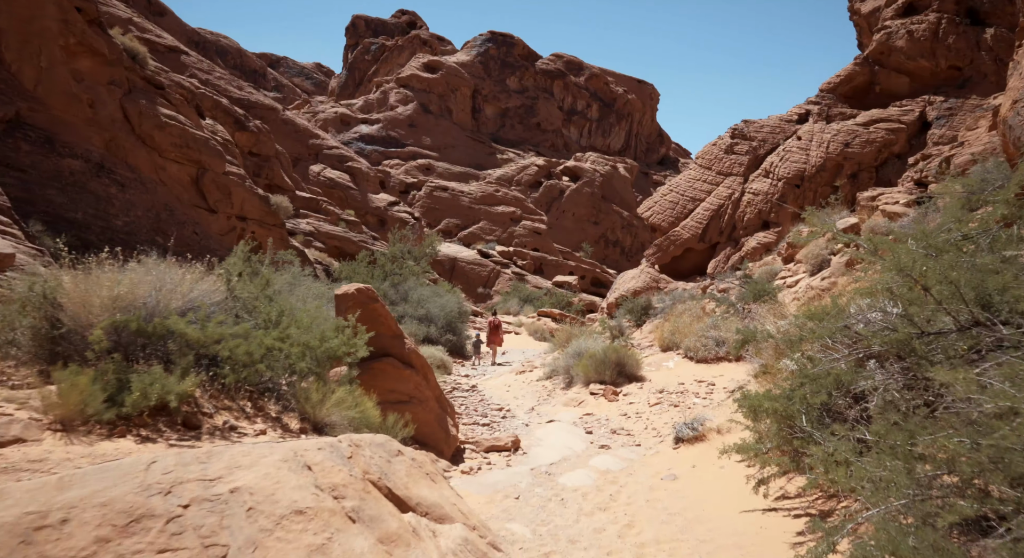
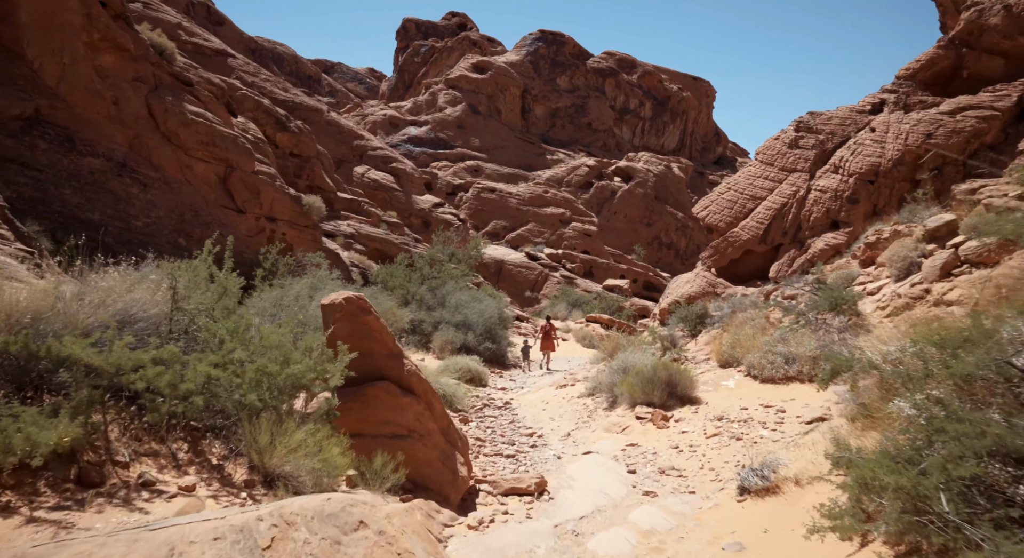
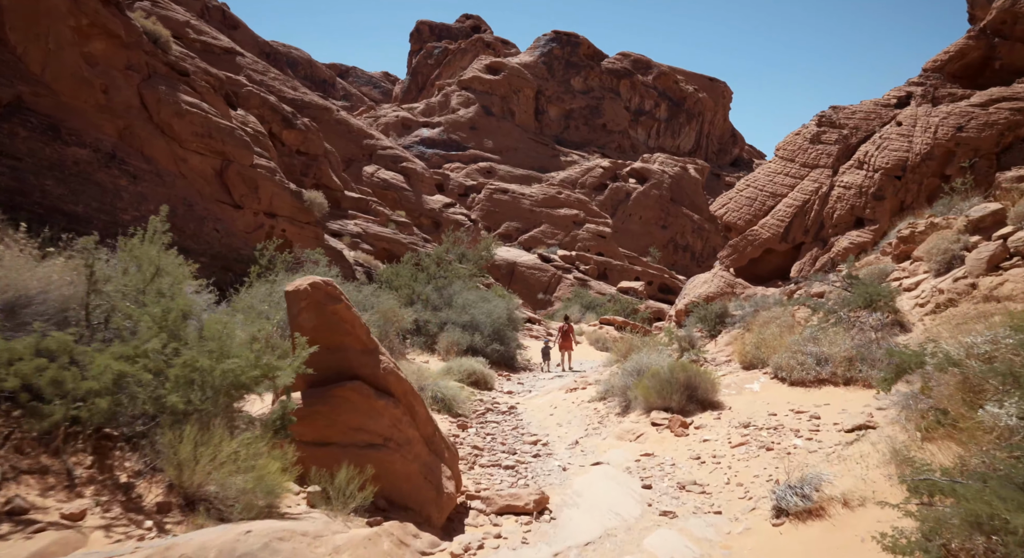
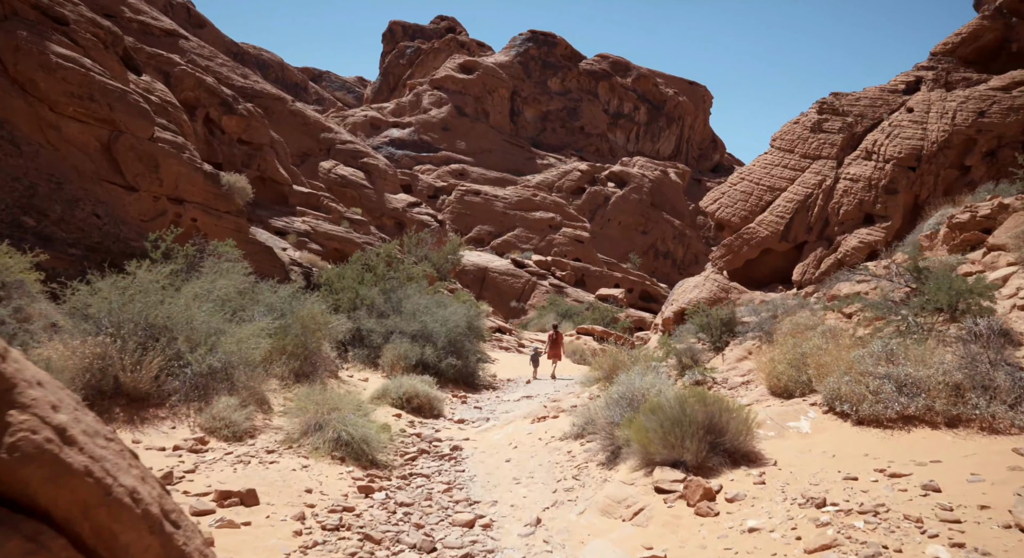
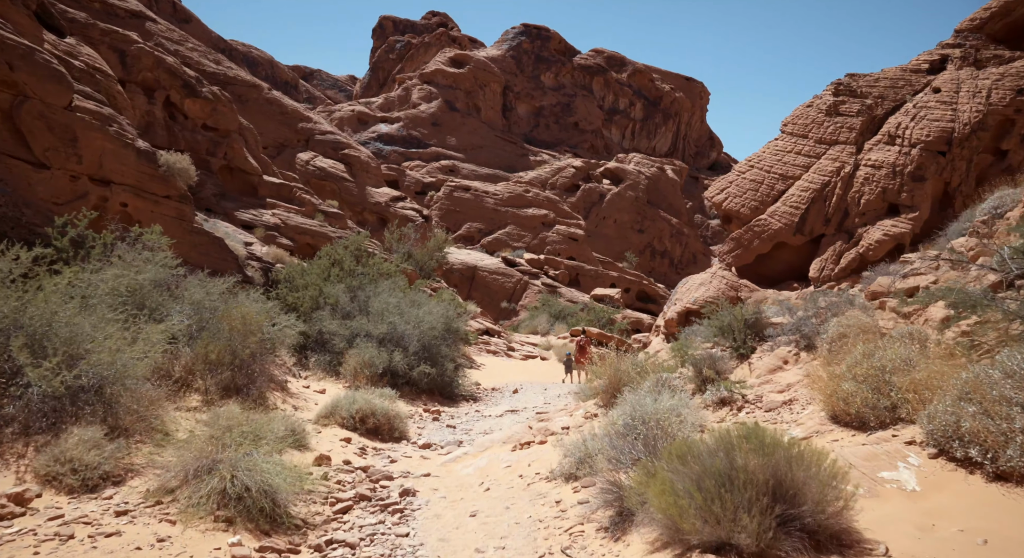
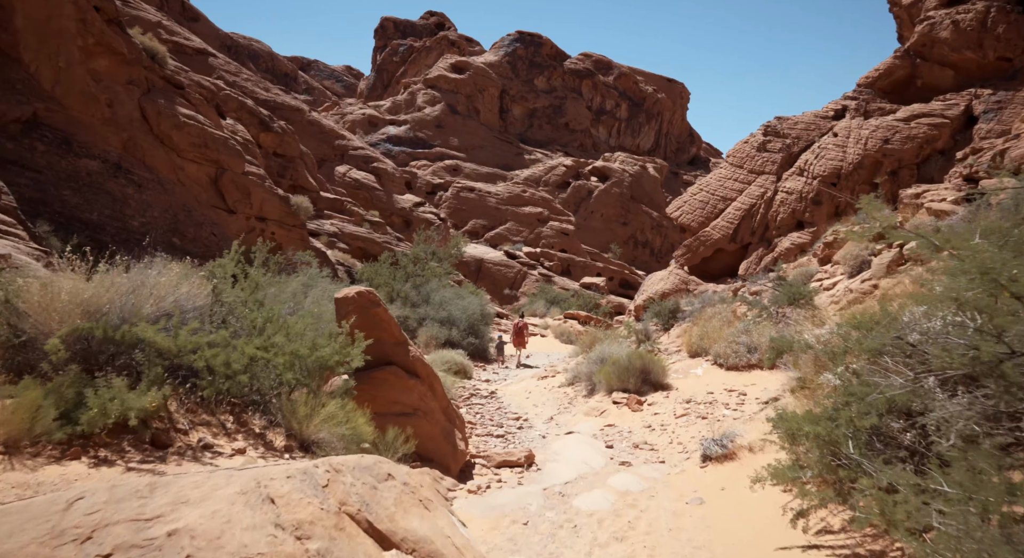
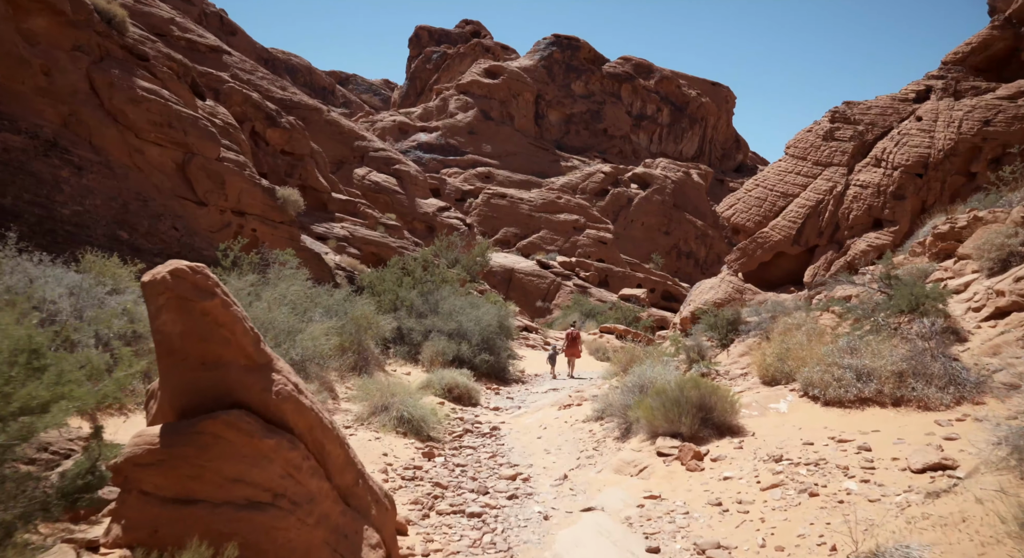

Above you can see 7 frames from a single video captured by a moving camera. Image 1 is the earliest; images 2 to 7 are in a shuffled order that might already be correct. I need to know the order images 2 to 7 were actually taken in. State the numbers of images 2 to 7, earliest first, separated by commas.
6, 2, 3, 7, 4, 5
